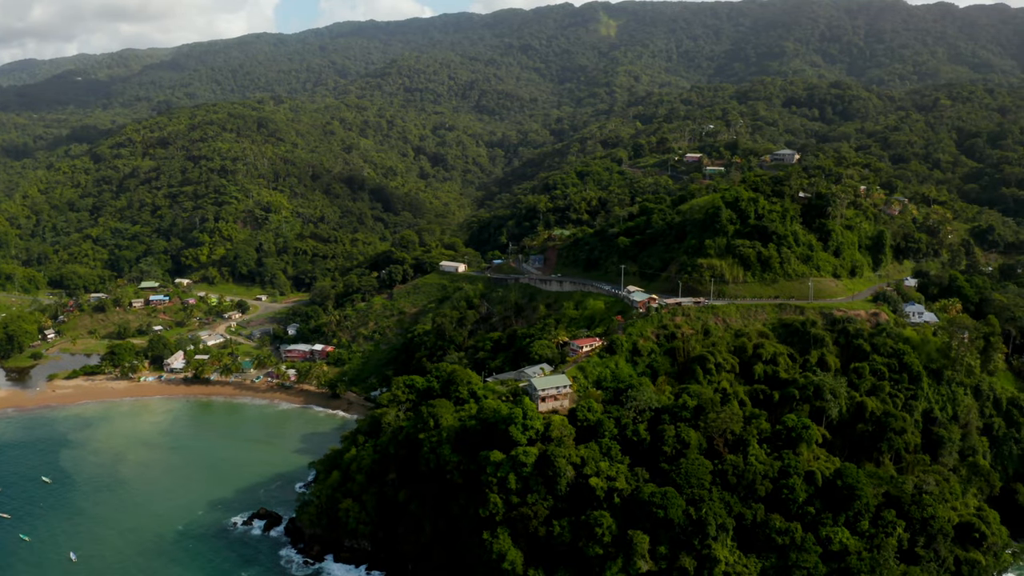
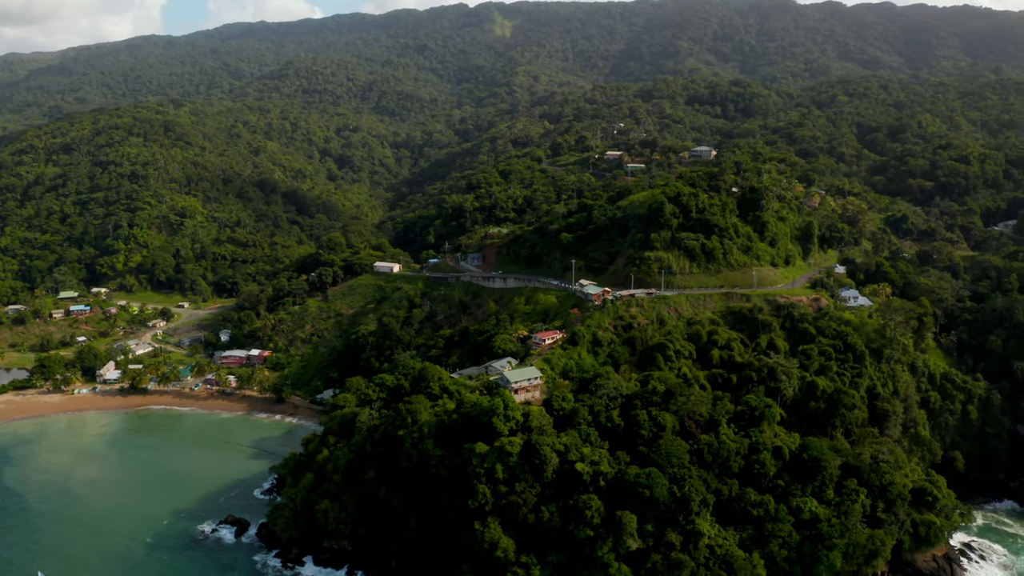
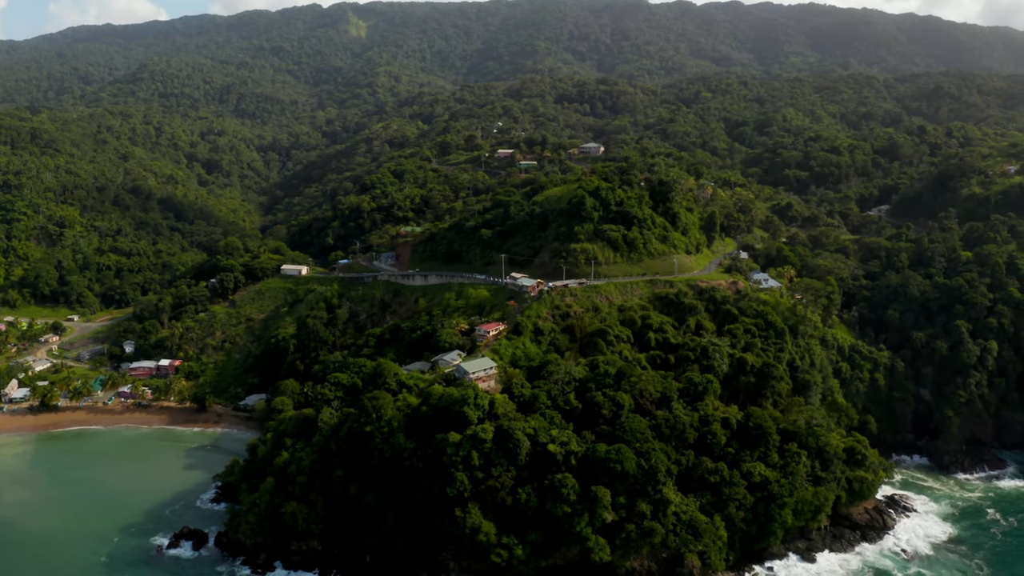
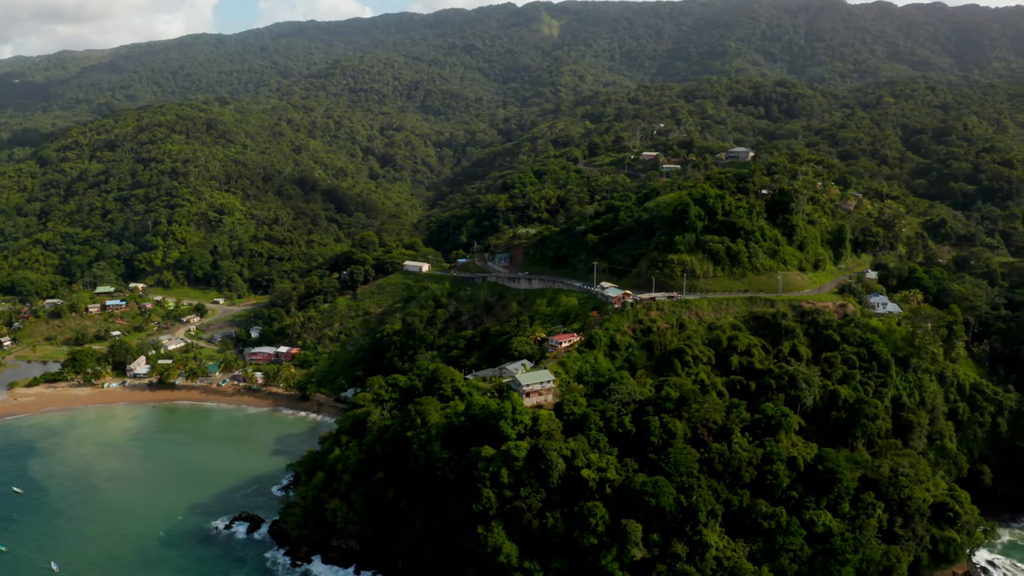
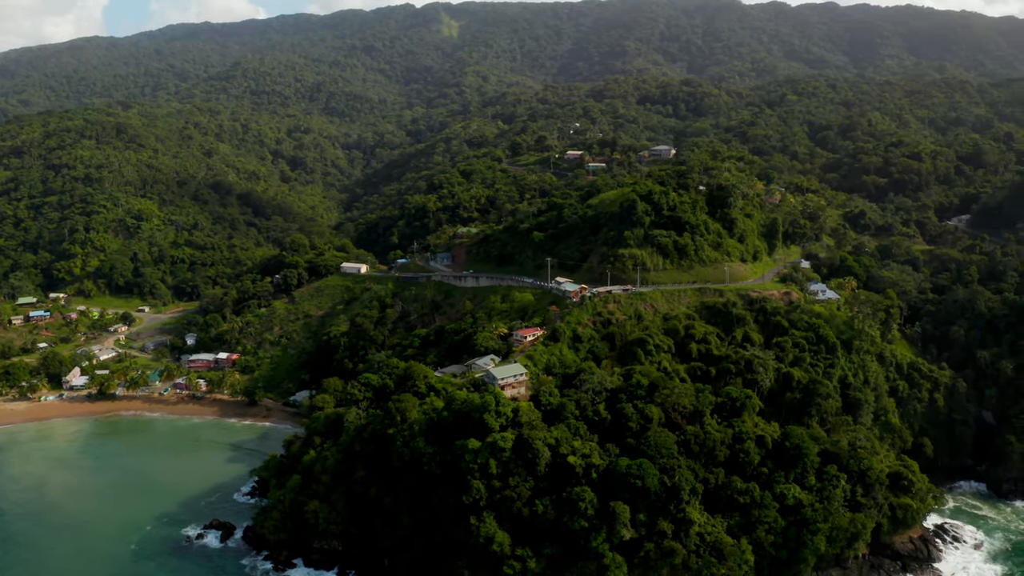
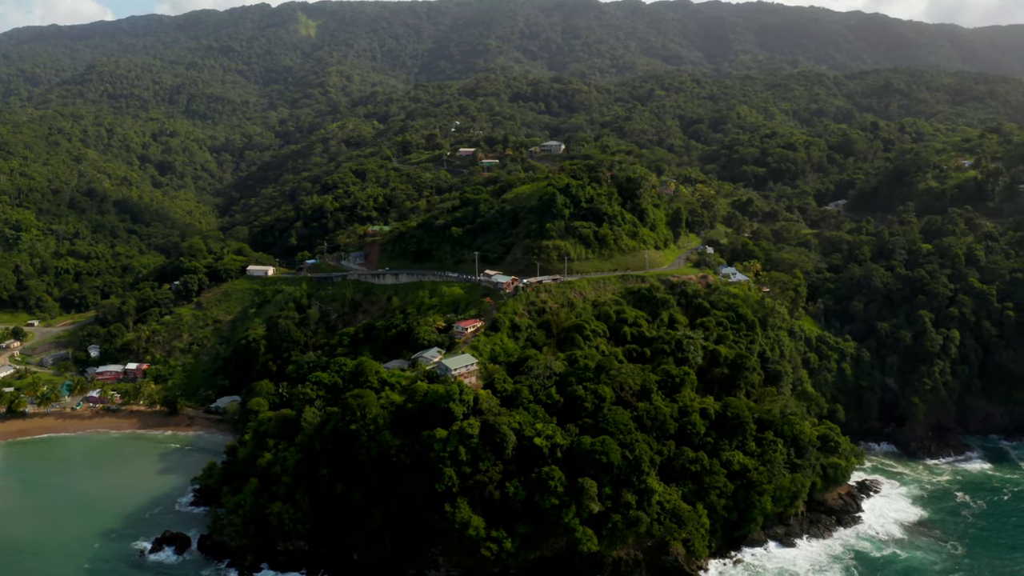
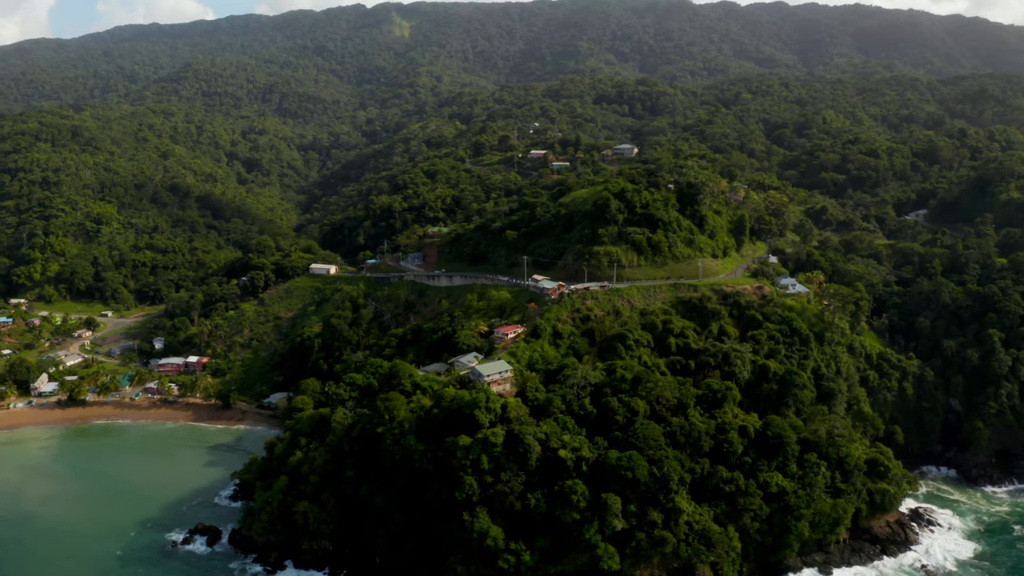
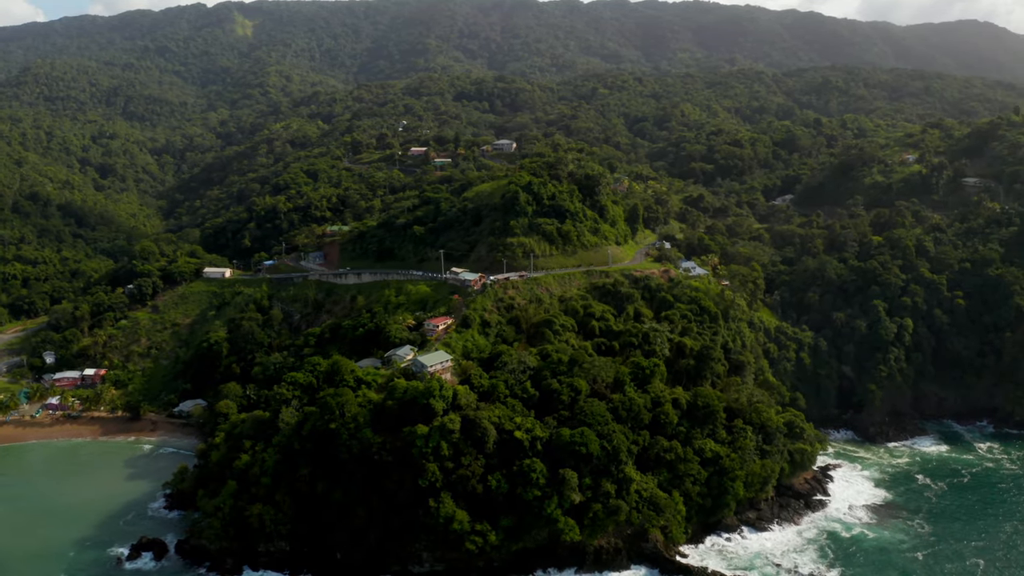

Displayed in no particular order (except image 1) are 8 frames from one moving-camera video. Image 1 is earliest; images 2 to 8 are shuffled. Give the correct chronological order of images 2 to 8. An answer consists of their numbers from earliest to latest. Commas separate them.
4, 2, 5, 7, 3, 6, 8
